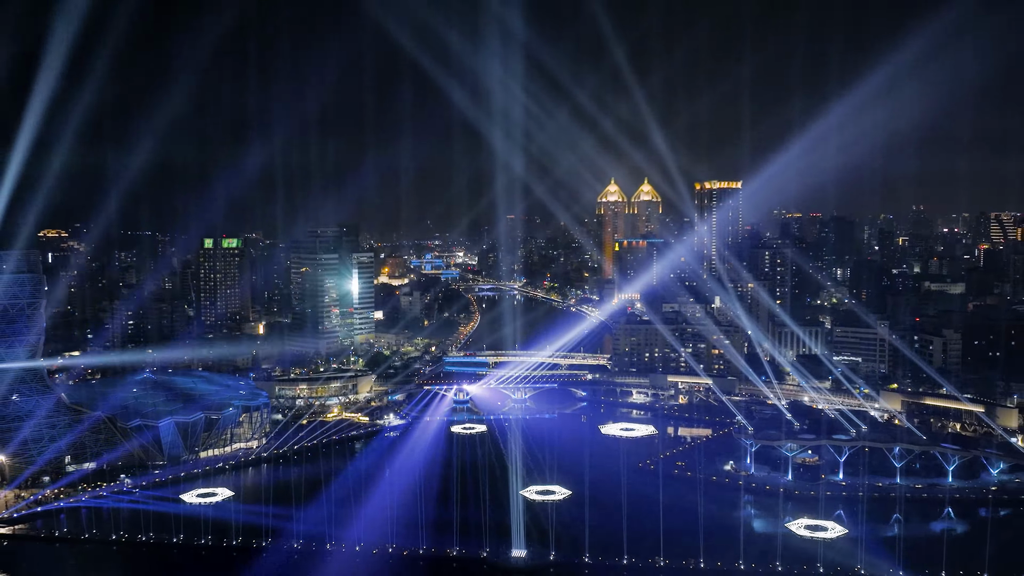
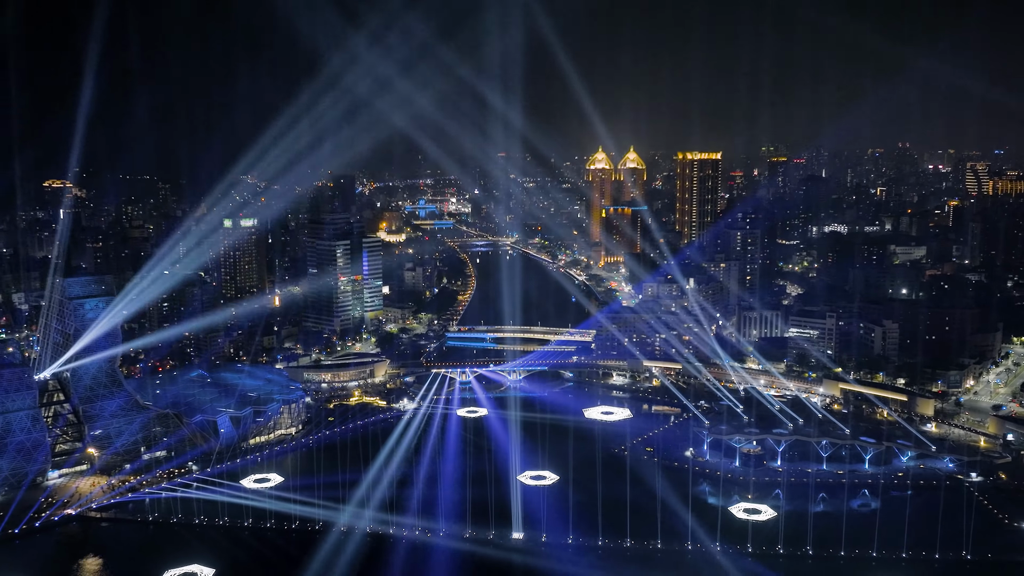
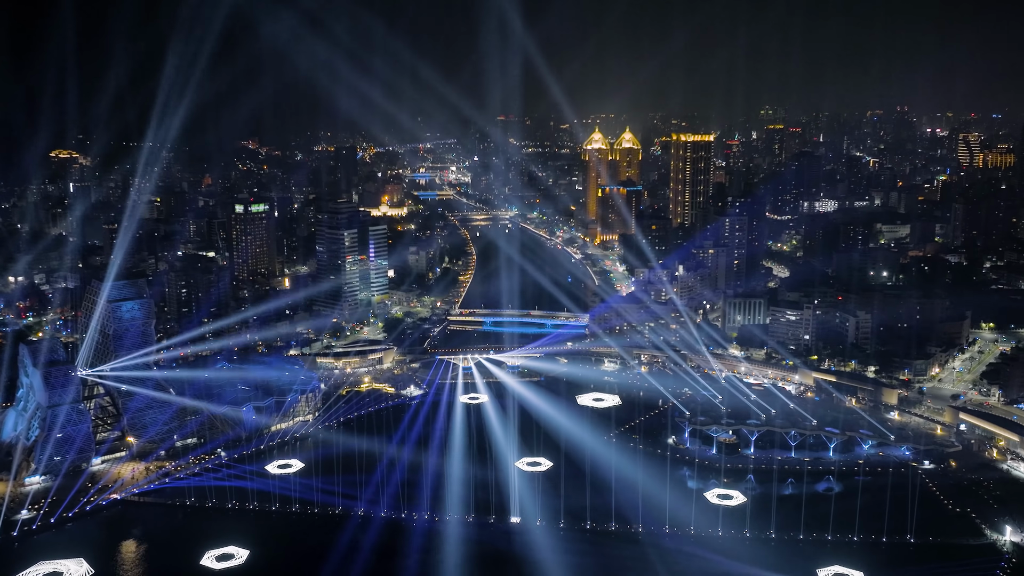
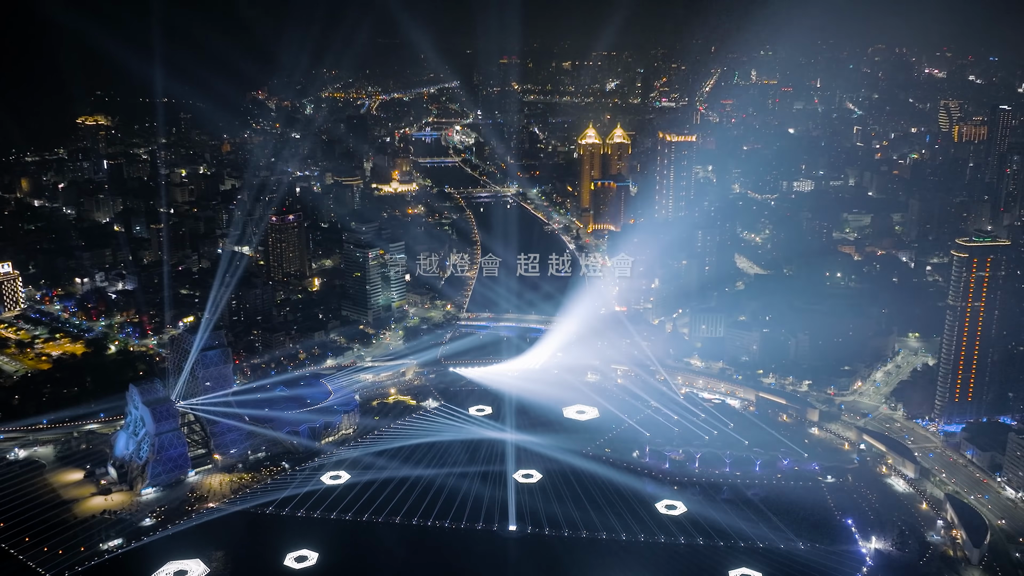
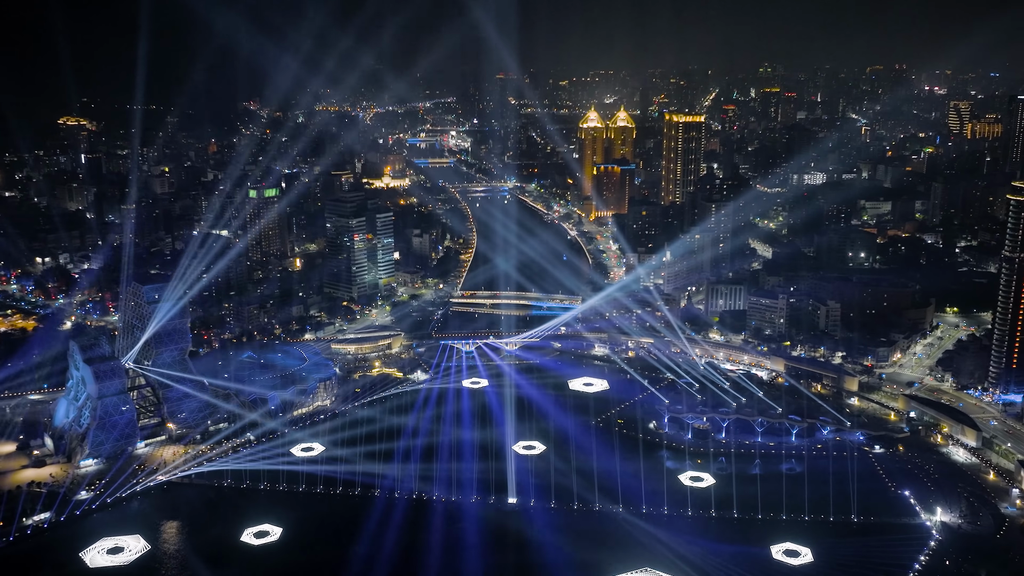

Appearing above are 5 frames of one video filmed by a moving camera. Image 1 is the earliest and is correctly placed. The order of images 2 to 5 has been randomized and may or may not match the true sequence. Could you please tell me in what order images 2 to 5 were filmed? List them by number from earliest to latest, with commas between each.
2, 3, 5, 4
